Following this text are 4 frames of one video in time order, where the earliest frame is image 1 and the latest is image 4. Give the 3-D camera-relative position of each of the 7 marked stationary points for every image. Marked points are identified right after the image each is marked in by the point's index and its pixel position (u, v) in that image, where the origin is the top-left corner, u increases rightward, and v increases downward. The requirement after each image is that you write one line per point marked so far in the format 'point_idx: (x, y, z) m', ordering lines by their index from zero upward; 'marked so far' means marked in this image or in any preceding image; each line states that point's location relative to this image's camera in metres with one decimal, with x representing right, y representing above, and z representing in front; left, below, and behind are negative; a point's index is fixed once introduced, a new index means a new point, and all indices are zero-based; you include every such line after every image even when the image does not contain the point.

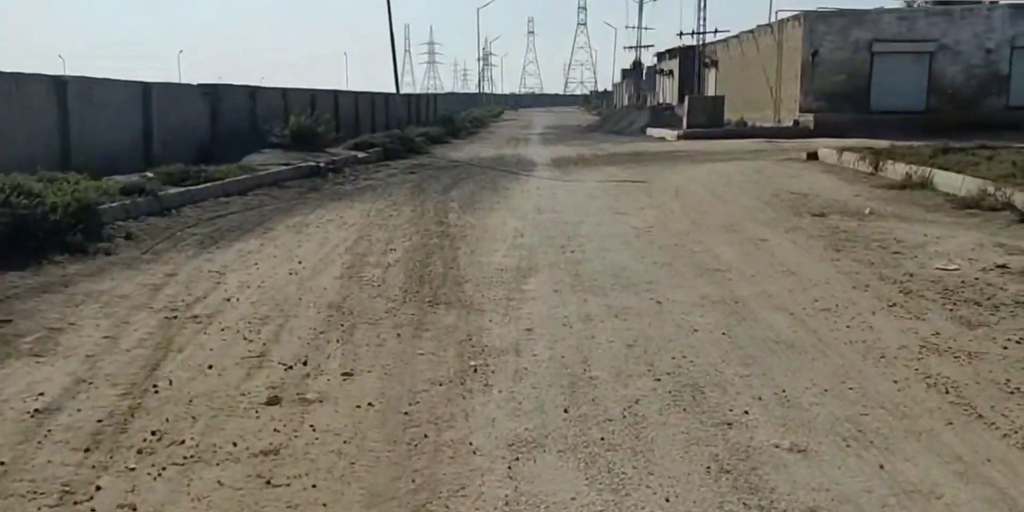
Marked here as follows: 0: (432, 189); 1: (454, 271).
0: (-1.4, +1.2, +19.8) m
1: (-0.5, -0.1, +10.5) m
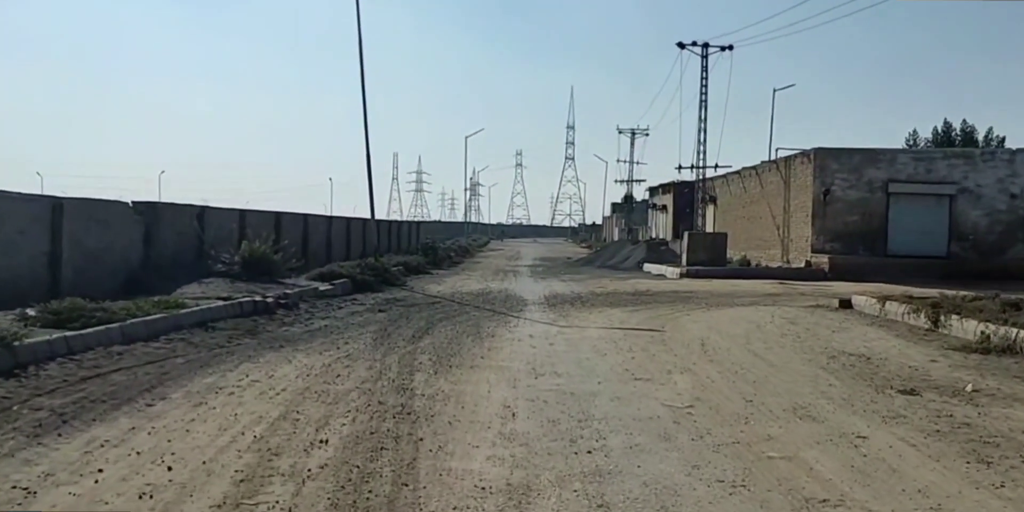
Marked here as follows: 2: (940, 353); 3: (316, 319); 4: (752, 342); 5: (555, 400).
0: (-1.6, -1.1, +16.0) m
1: (-0.6, -1.4, +6.6) m
2: (+5.2, -1.2, +13.9) m
3: (-3.1, -1.0, +17.8) m
4: (+3.4, -1.2, +15.9) m
5: (+0.4, -1.3, +10.3) m
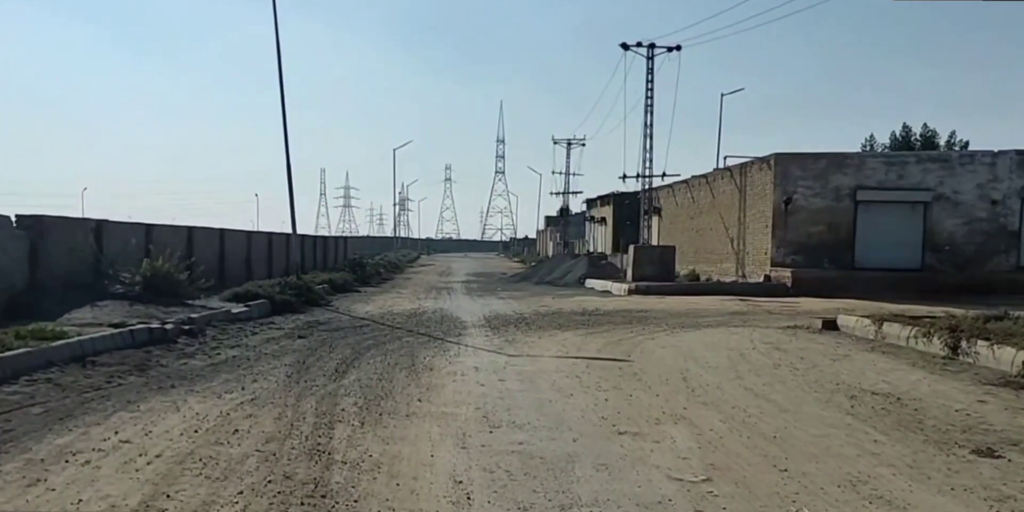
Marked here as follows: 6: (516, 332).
0: (-2.2, -1.3, +13.2) m
1: (-0.7, -1.5, +3.9) m
2: (+4.7, -1.4, +11.5) m
3: (-3.8, -1.2, +14.9) m
4: (+2.7, -1.4, +13.4) m
5: (+0.1, -1.4, +7.6) m
6: (-0.1, -1.3, +19.6) m
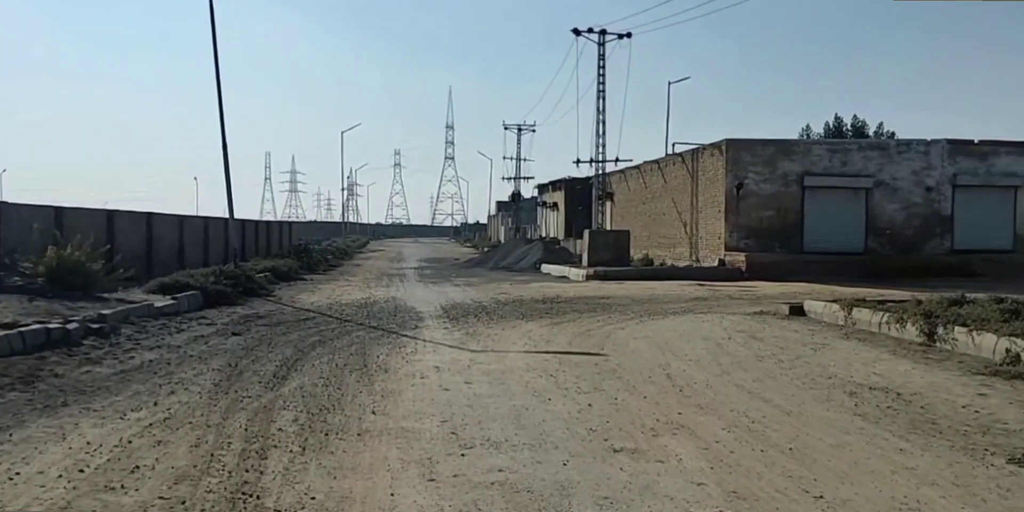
0: (-2.6, -1.2, +11.8) m
1: (-0.6, -1.4, +2.6) m
2: (+4.4, -1.2, +10.4) m
3: (-4.3, -1.1, +13.5) m
4: (+2.3, -1.2, +12.2) m
5: (0.0, -1.3, +6.3) m
6: (-0.8, -1.1, +18.3) m
